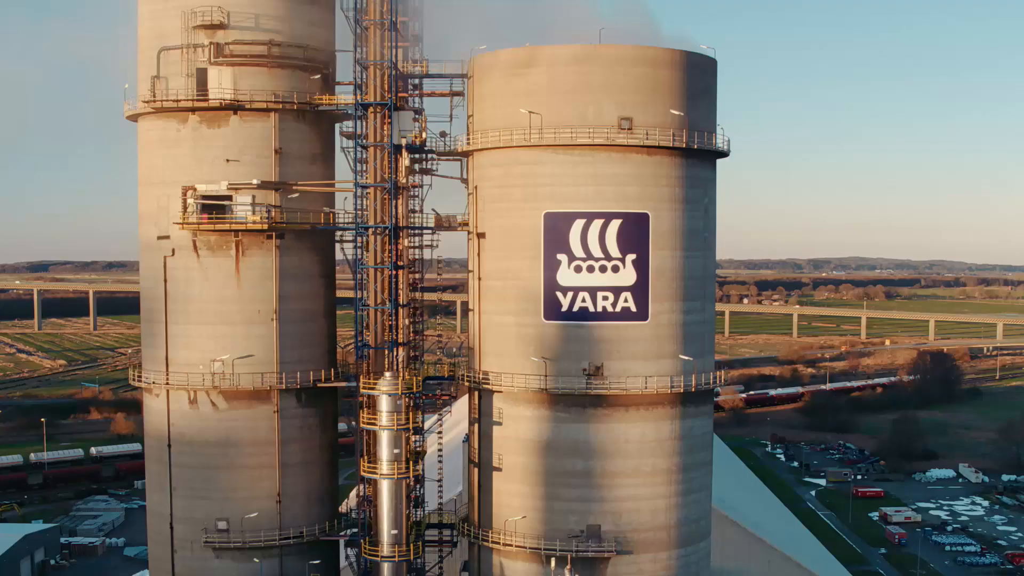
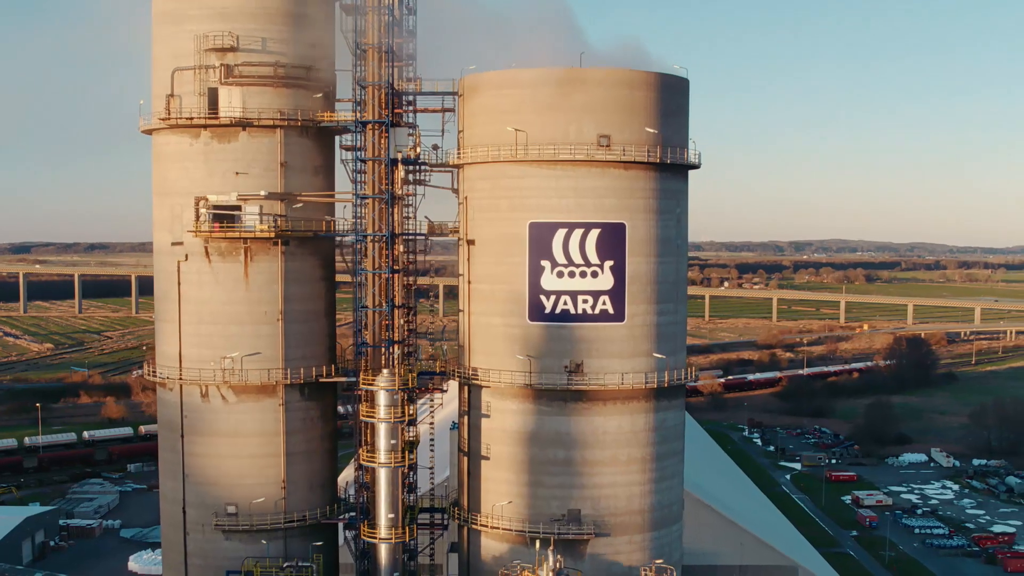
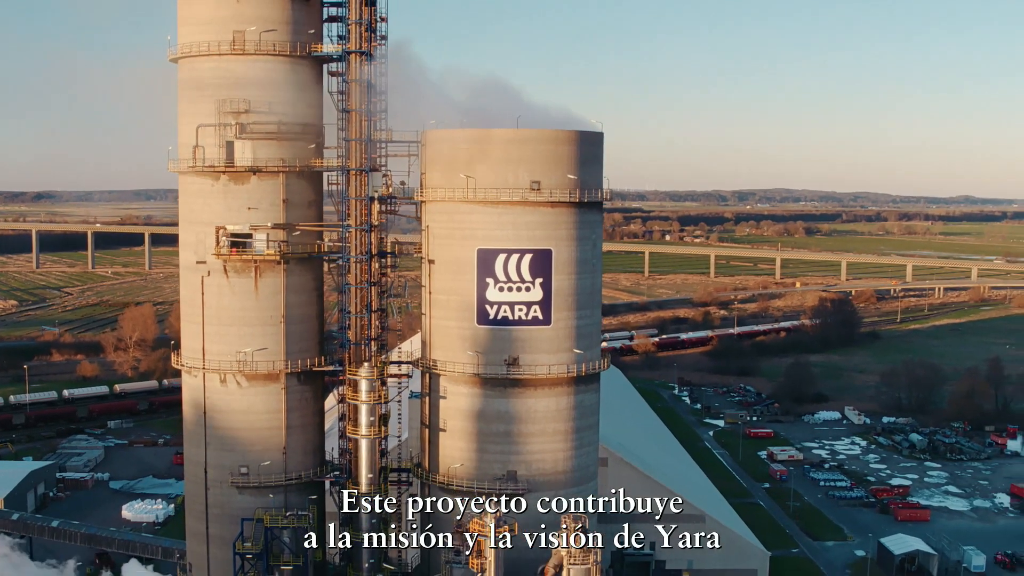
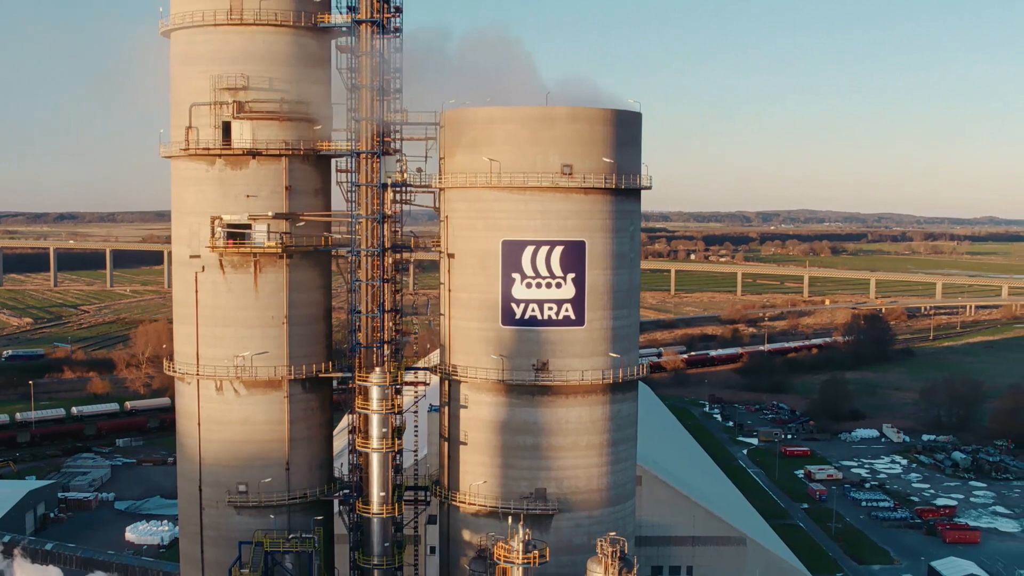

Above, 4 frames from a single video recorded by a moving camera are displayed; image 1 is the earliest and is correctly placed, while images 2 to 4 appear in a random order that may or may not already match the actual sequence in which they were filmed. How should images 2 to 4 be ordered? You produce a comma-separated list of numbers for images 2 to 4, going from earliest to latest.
2, 4, 3
